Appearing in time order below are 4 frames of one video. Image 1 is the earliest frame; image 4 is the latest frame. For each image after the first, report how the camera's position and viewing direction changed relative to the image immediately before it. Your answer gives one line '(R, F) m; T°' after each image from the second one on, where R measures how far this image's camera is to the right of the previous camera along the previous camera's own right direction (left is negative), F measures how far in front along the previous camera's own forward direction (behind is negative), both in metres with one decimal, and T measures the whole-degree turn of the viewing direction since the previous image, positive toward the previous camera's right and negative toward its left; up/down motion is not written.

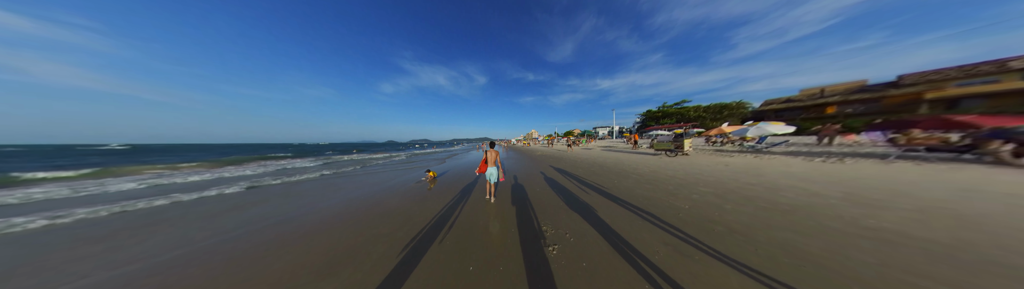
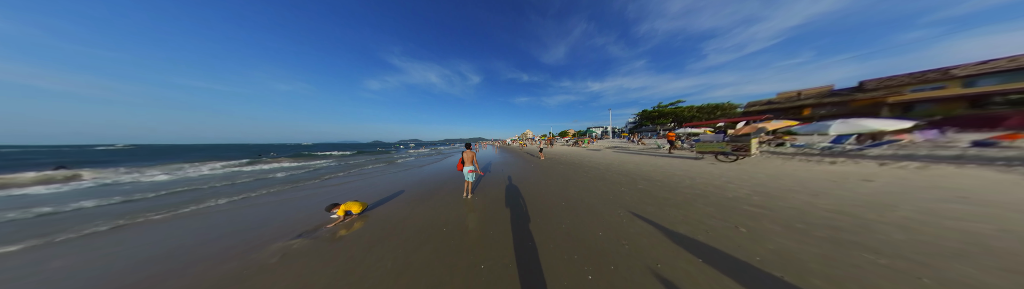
(-0.1, +1.6) m; +3°
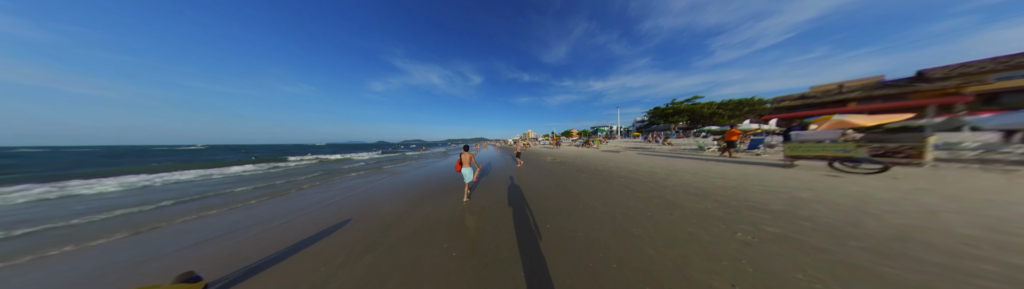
(-0.1, +1.2) m; -2°
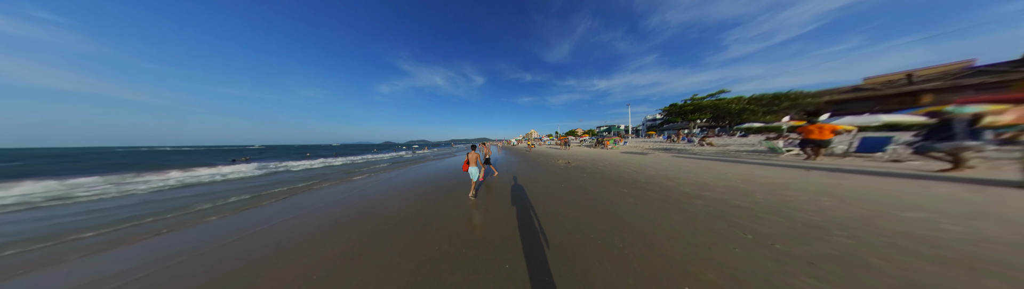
(-0.1, +1.1) m; -2°
